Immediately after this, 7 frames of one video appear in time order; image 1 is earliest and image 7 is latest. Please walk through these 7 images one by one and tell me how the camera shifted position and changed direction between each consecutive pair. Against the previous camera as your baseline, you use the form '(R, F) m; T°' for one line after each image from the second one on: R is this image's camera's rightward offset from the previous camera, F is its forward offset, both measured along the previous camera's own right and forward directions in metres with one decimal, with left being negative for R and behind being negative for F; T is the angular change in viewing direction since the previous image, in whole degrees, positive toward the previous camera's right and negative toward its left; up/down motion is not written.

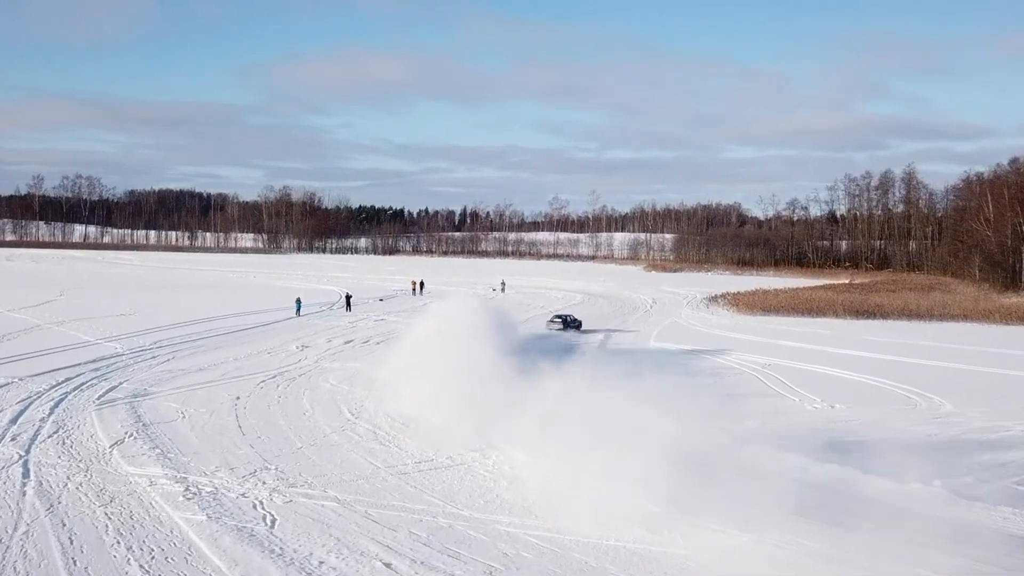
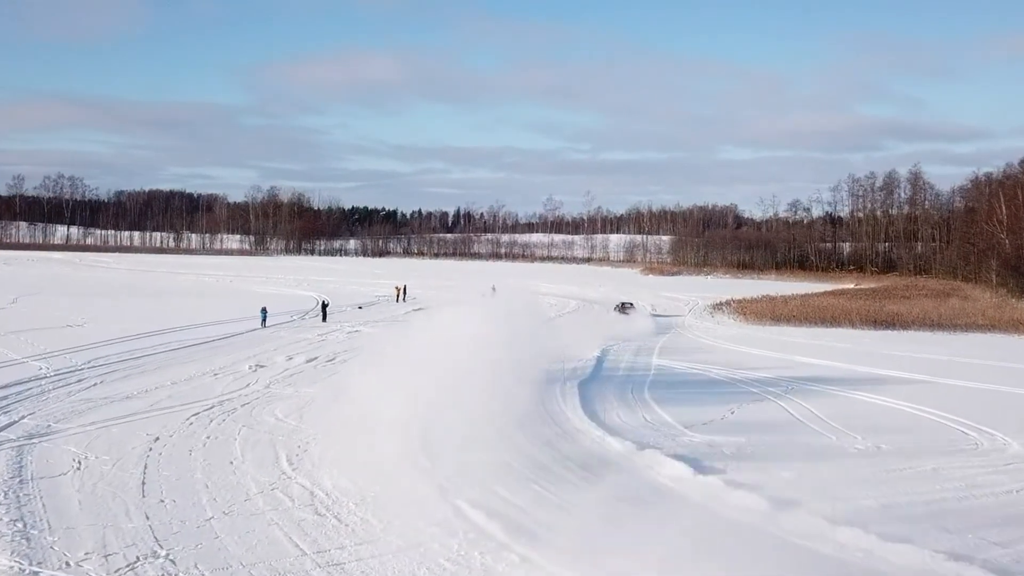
(+0.2, +2.8) m; 0°
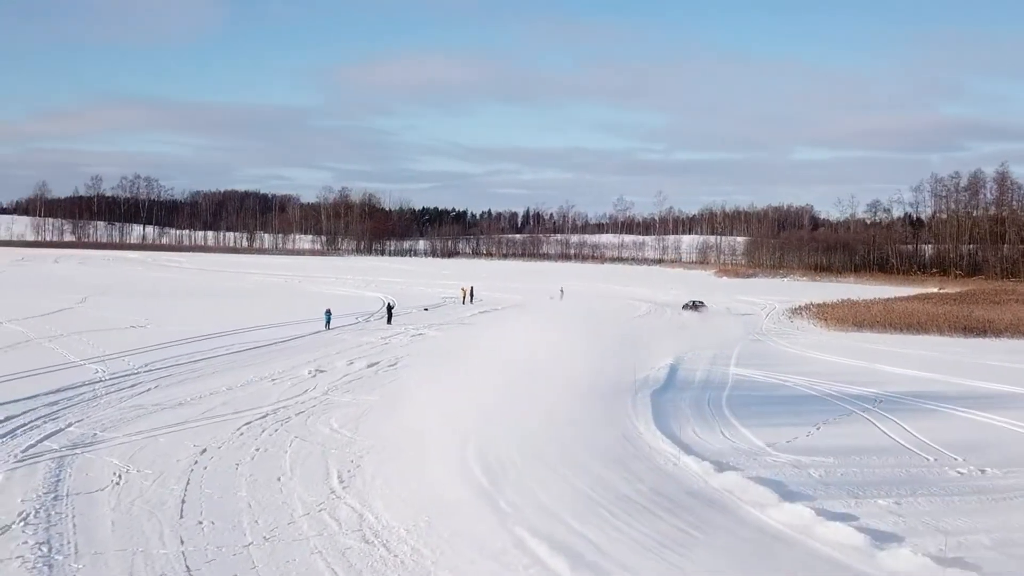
(0.0, +0.9) m; -4°
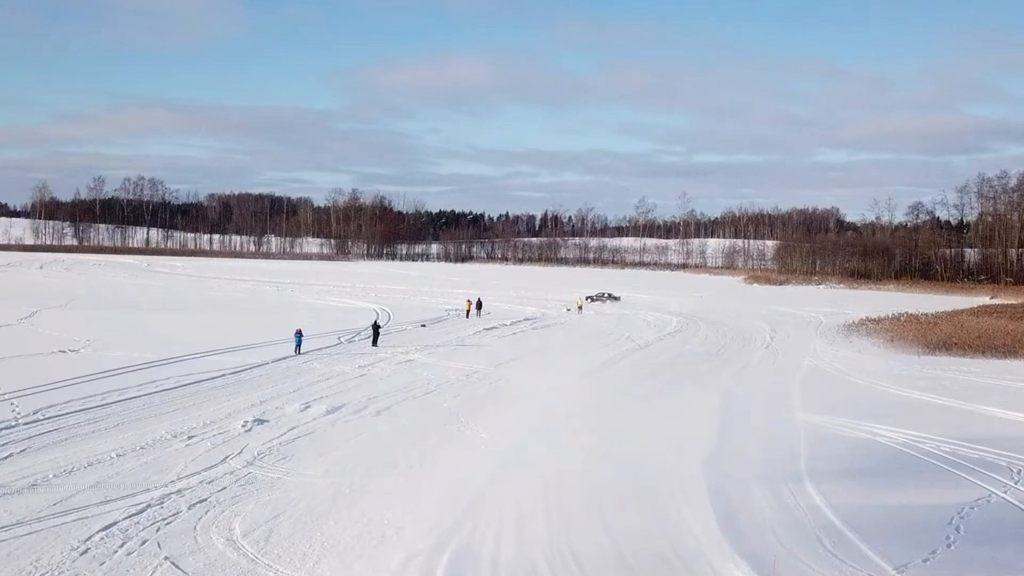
(+0.2, +4.7) m; -1°
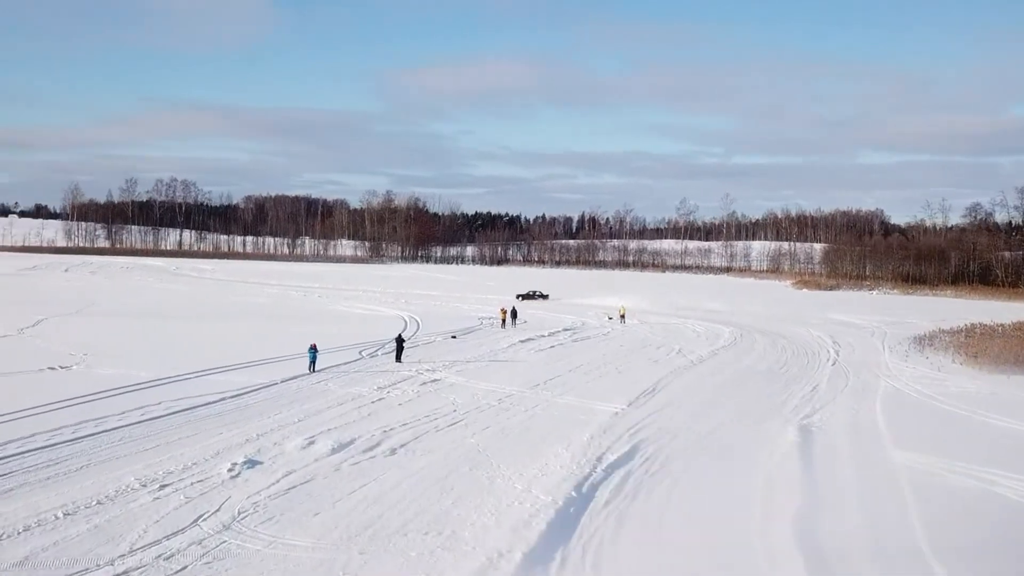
(0.0, +2.5) m; -2°
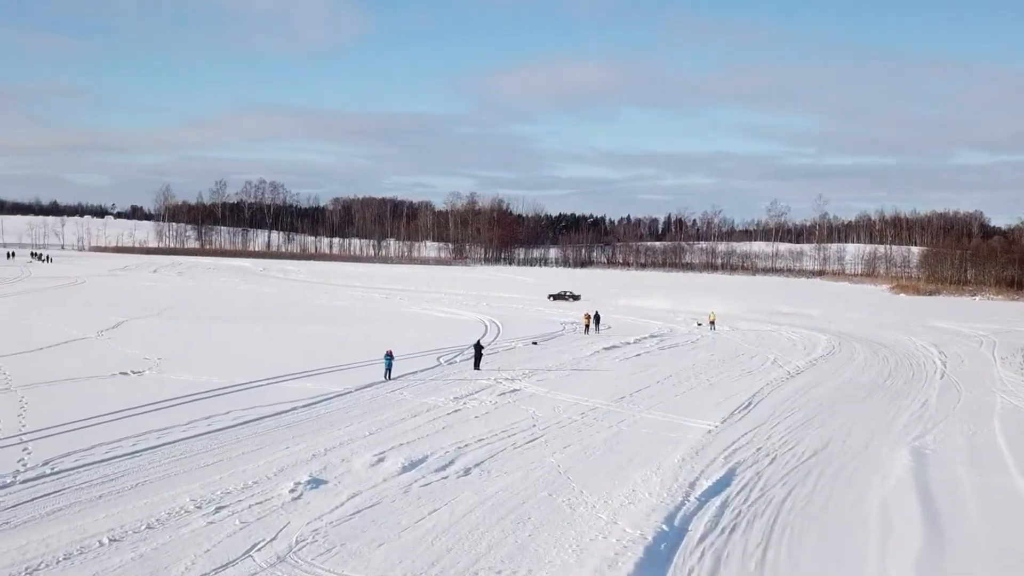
(0.0, +1.0) m; -4°
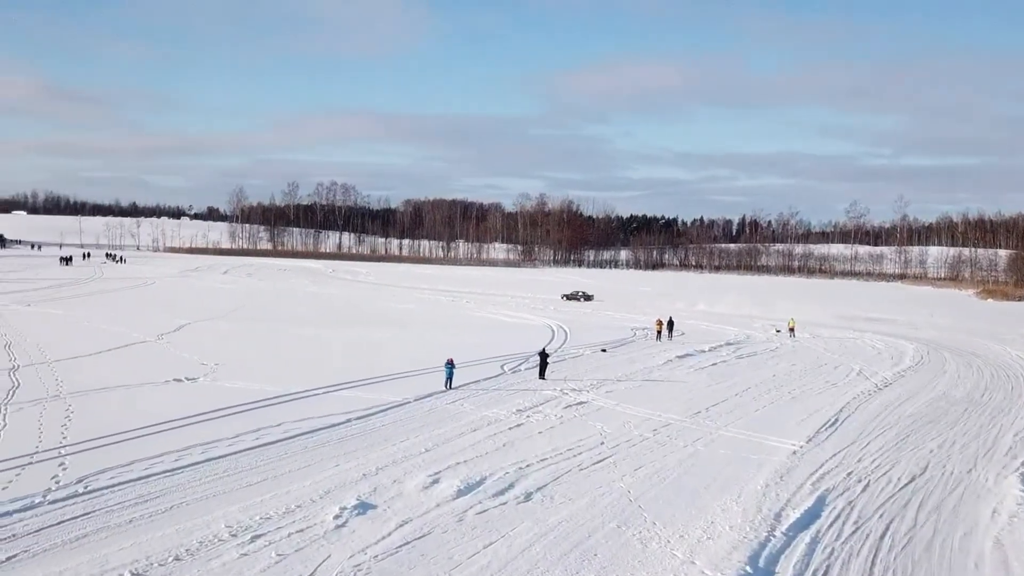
(0.0, +1.0) m; -4°
